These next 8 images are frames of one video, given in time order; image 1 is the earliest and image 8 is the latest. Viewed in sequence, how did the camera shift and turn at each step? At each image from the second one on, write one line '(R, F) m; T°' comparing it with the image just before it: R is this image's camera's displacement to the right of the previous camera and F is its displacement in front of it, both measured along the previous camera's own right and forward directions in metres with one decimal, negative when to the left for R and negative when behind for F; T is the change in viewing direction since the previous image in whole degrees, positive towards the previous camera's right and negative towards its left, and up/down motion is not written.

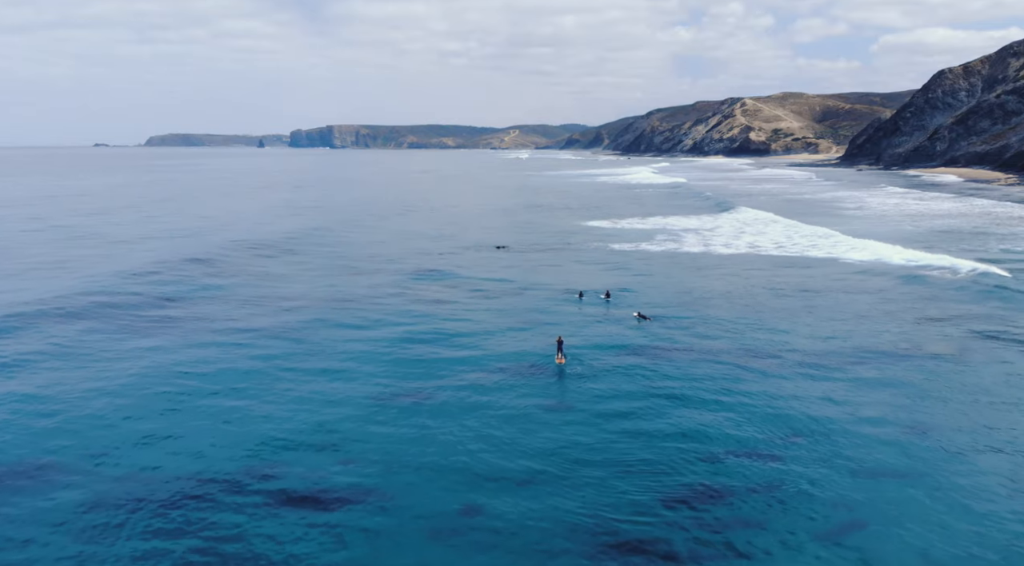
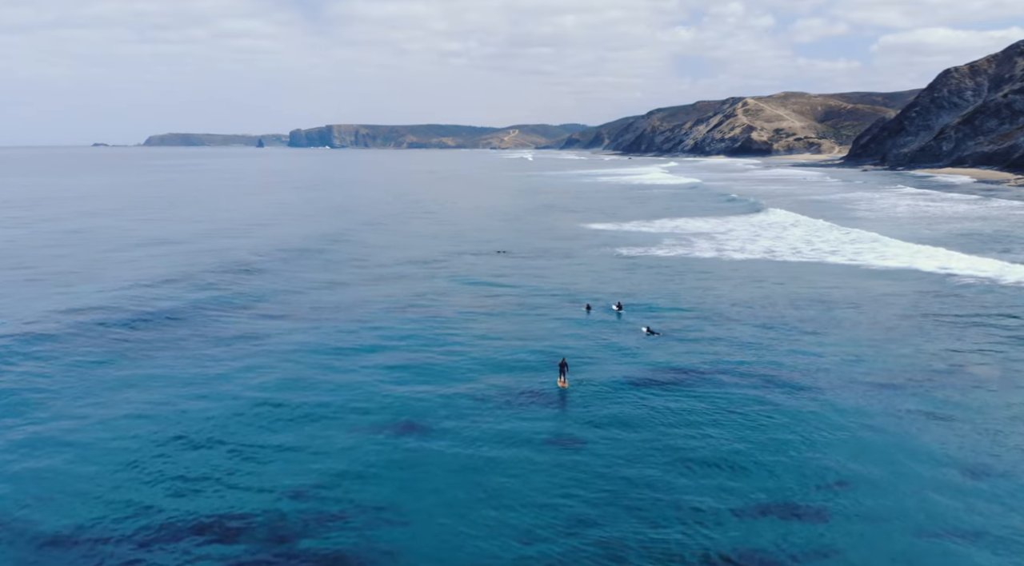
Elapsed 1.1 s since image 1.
(-0.1, +2.2) m; 0°
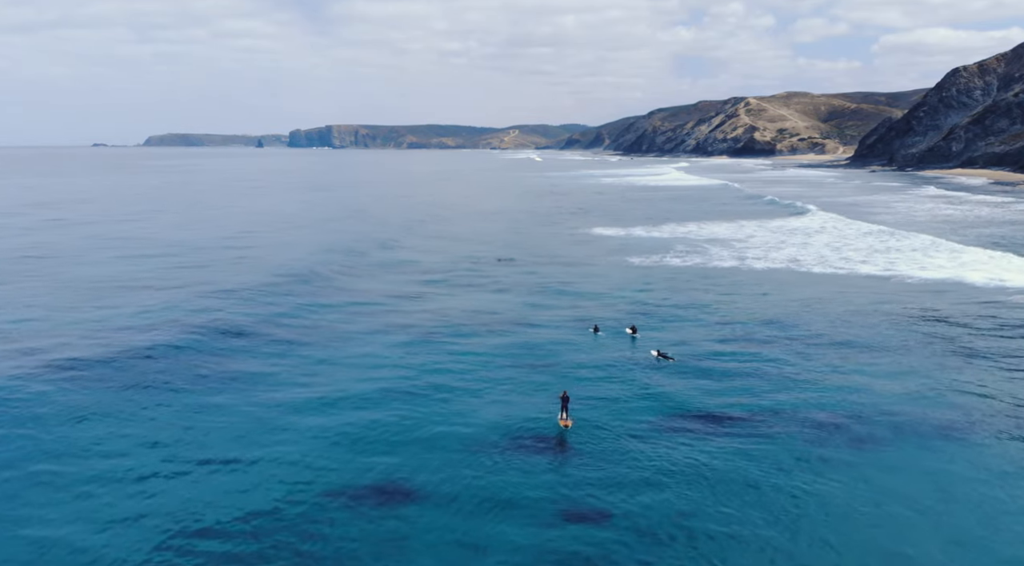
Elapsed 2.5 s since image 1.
(-0.1, +3.1) m; 0°
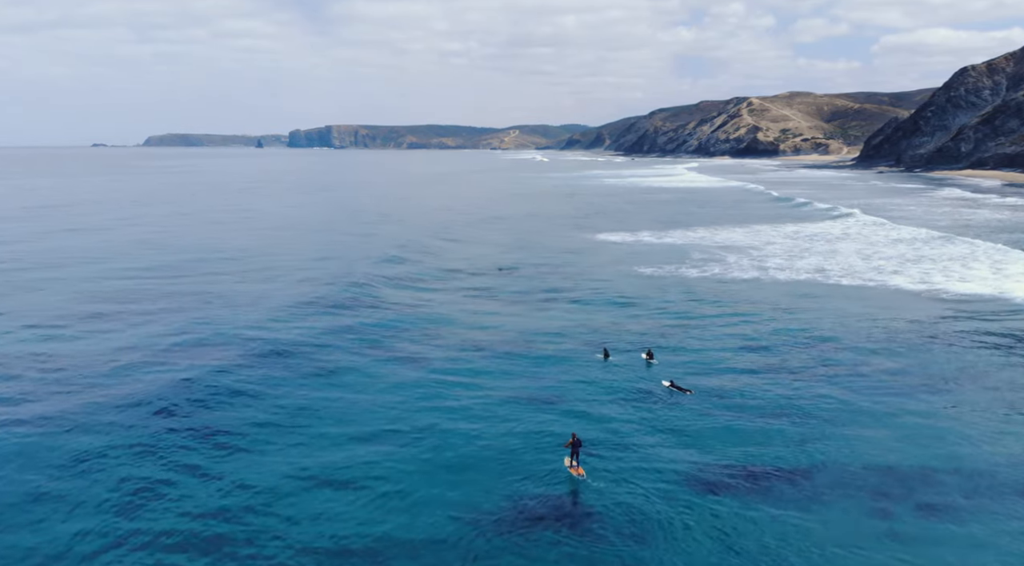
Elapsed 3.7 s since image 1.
(-0.2, +2.7) m; 0°
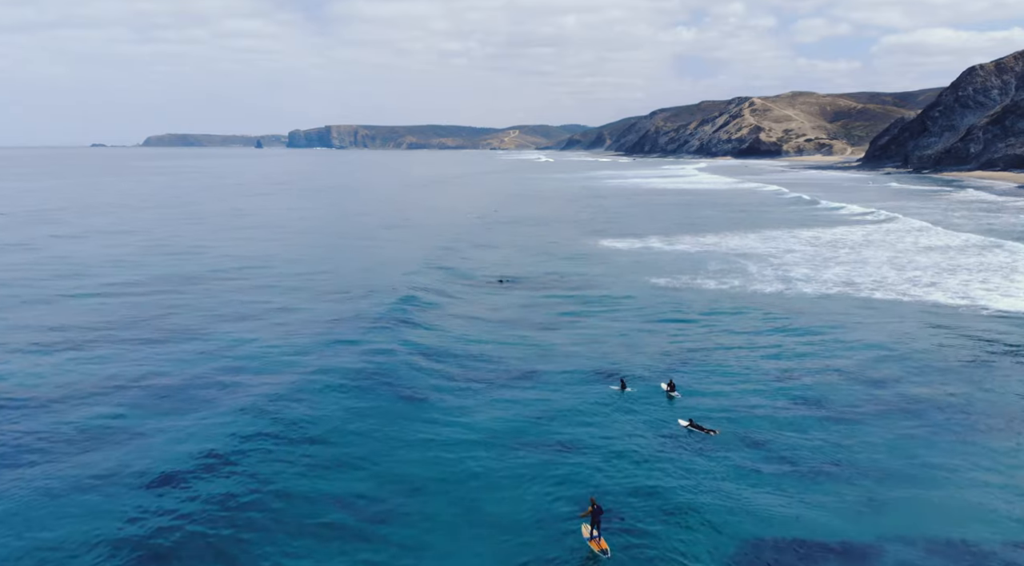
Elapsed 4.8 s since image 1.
(-0.1, +2.8) m; 0°
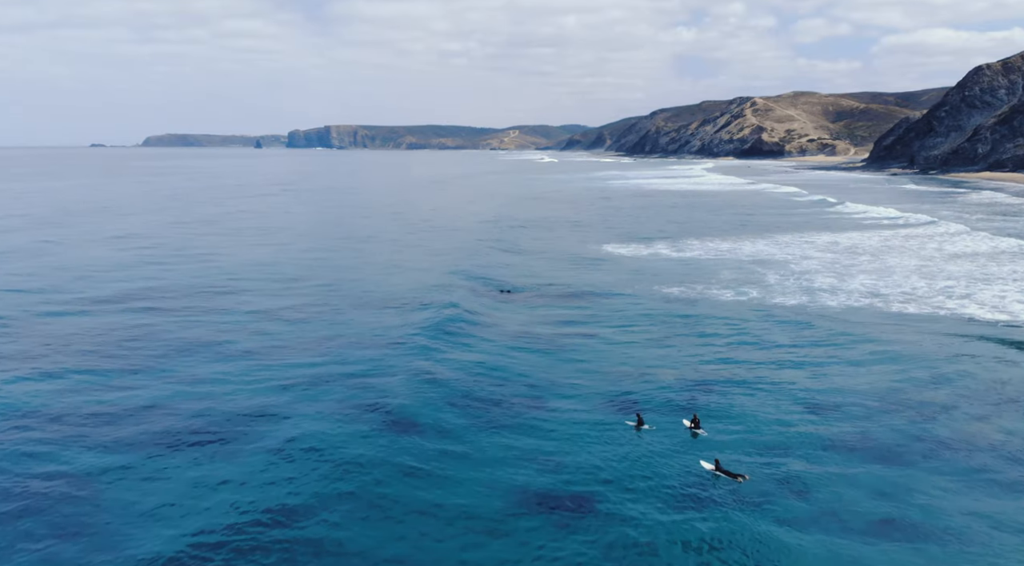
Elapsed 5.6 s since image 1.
(0.0, +2.3) m; 0°
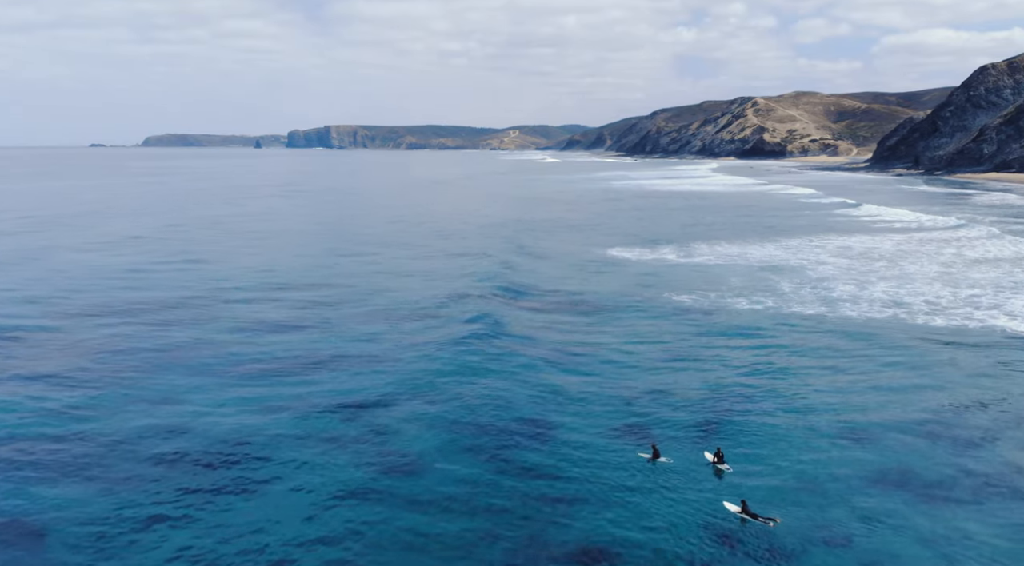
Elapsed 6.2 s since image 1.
(-0.1, +1.7) m; 0°
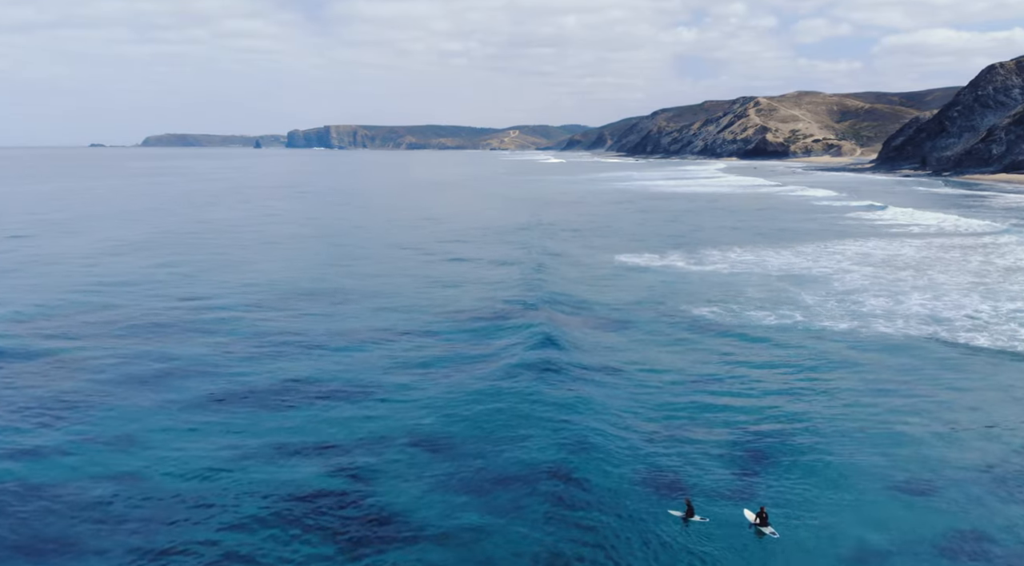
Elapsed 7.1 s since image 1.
(-0.1, +2.3) m; 0°
